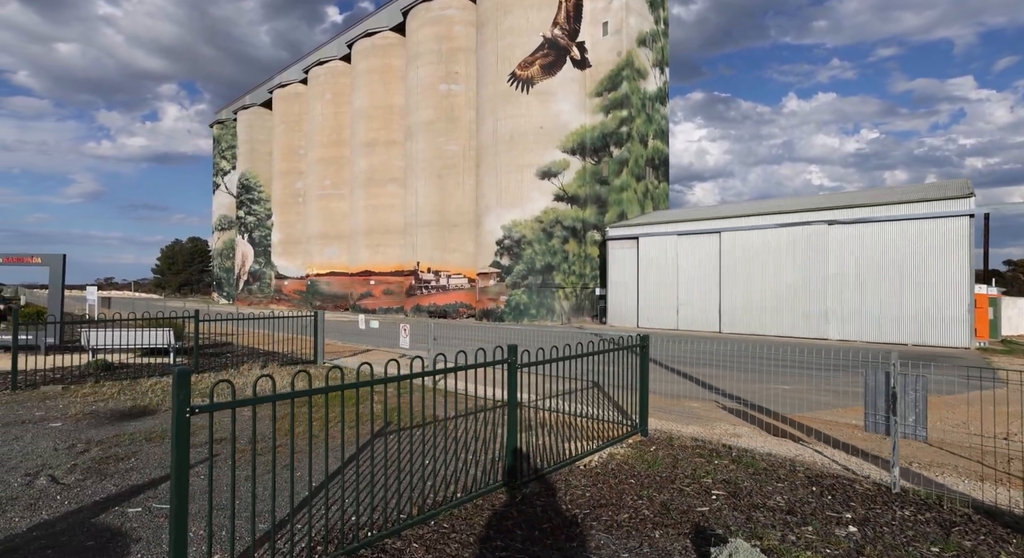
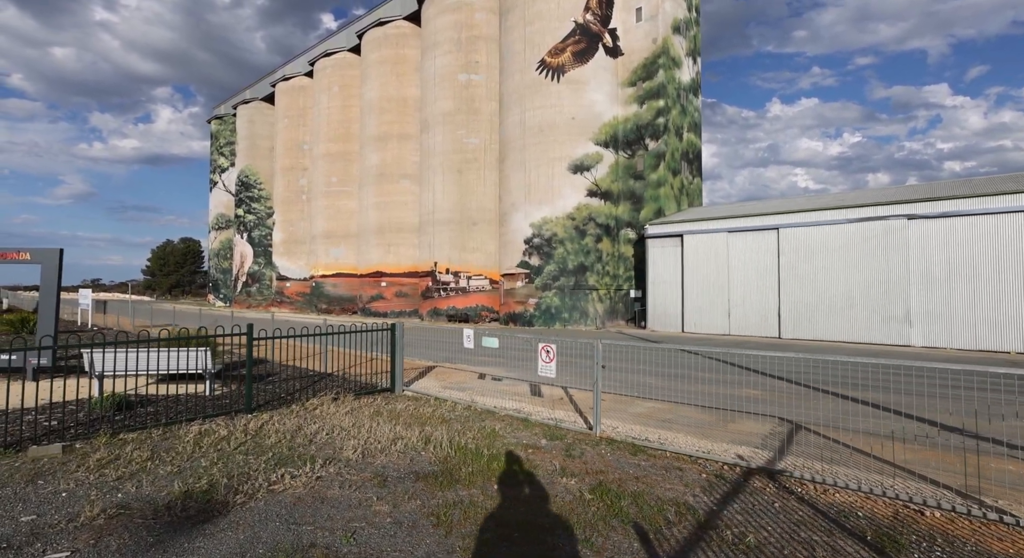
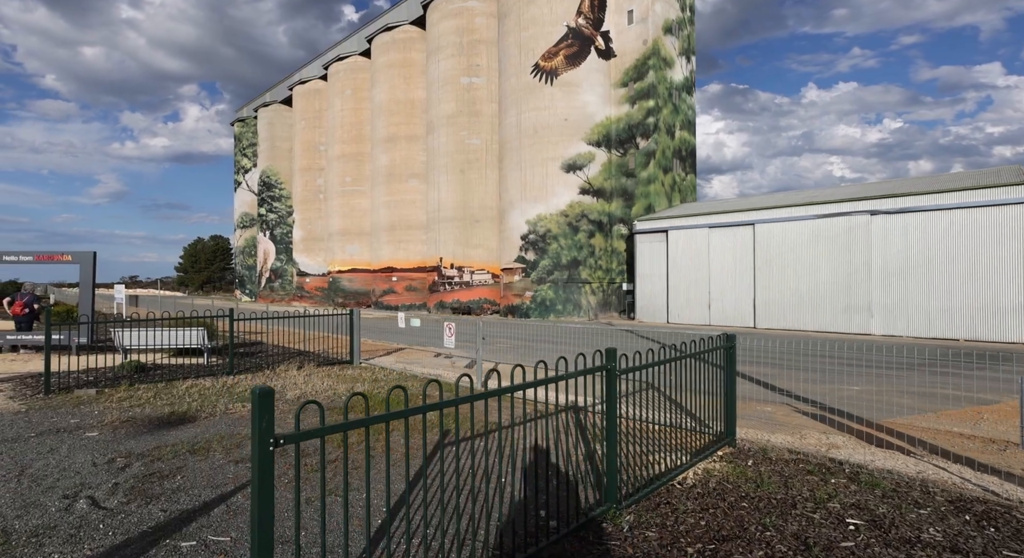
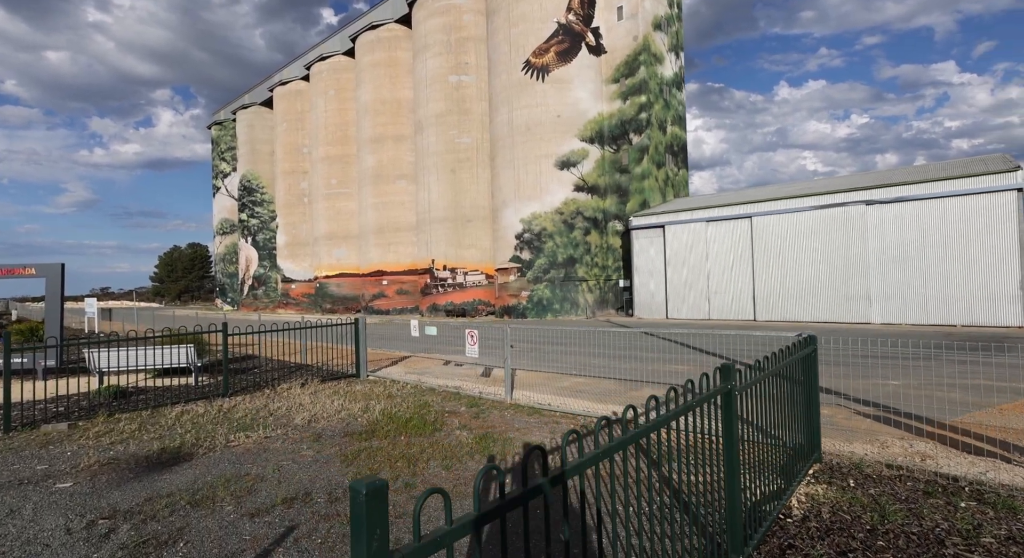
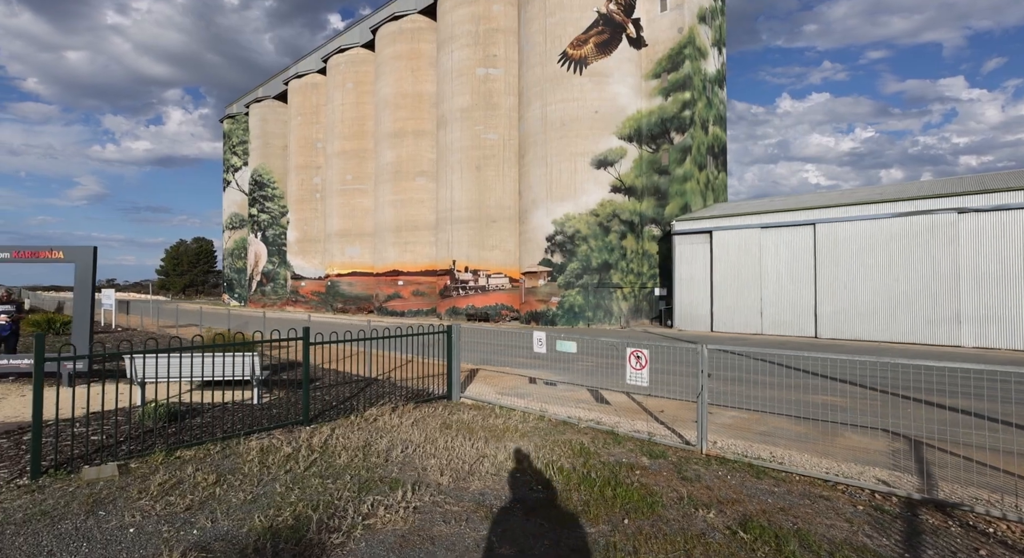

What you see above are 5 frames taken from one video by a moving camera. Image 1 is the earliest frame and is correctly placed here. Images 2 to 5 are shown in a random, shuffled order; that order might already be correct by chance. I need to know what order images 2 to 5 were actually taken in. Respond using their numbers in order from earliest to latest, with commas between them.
3, 4, 2, 5
